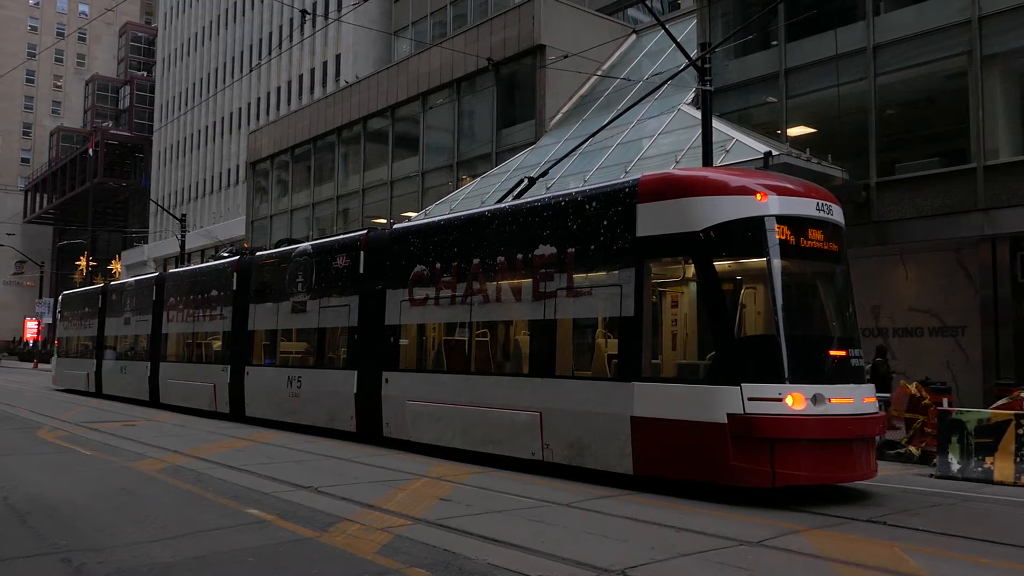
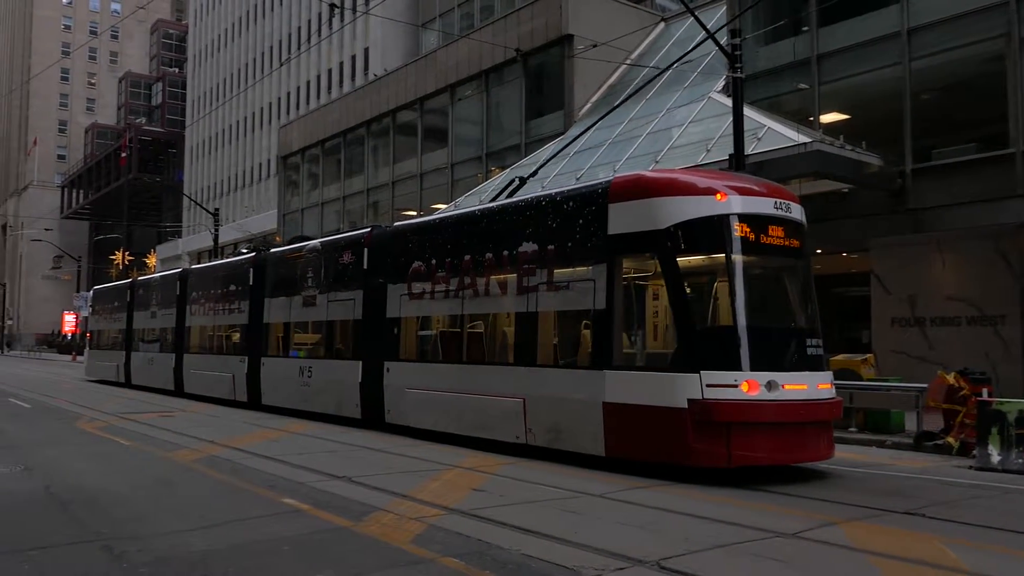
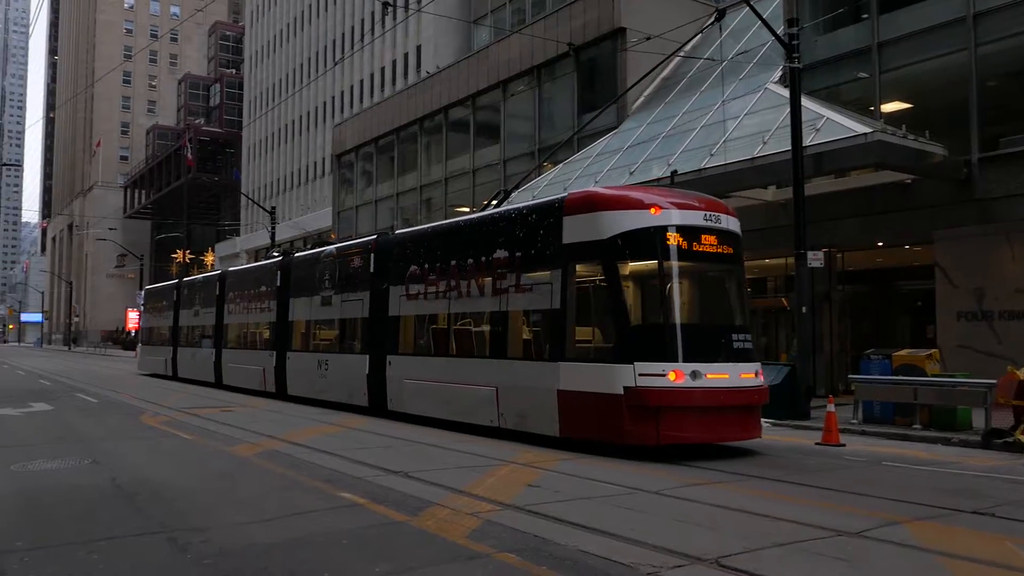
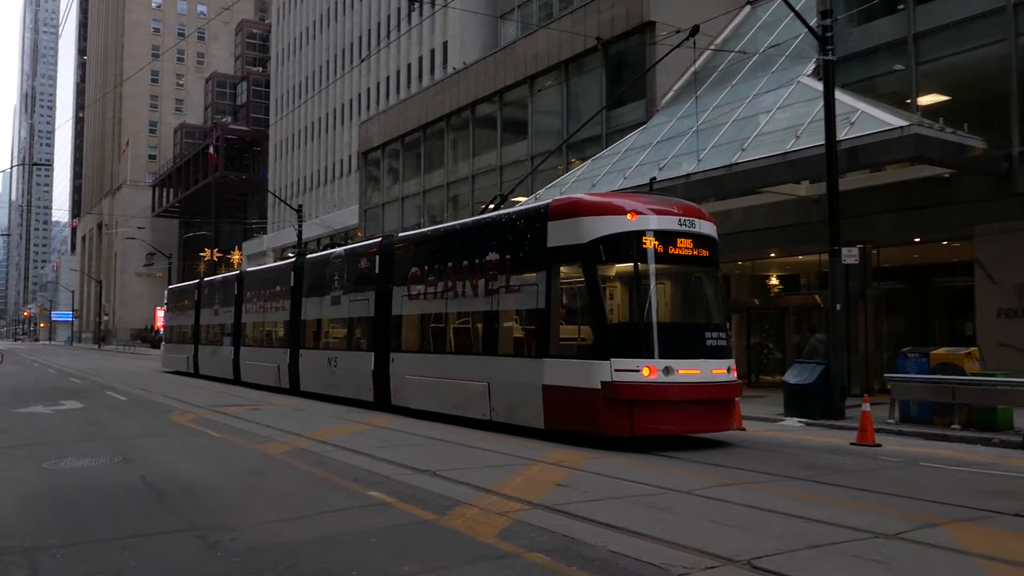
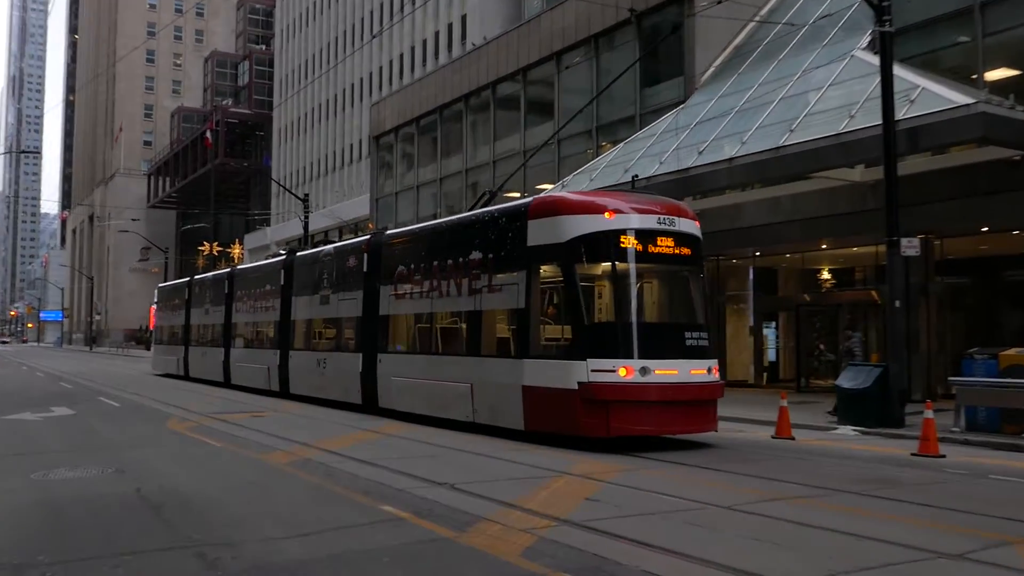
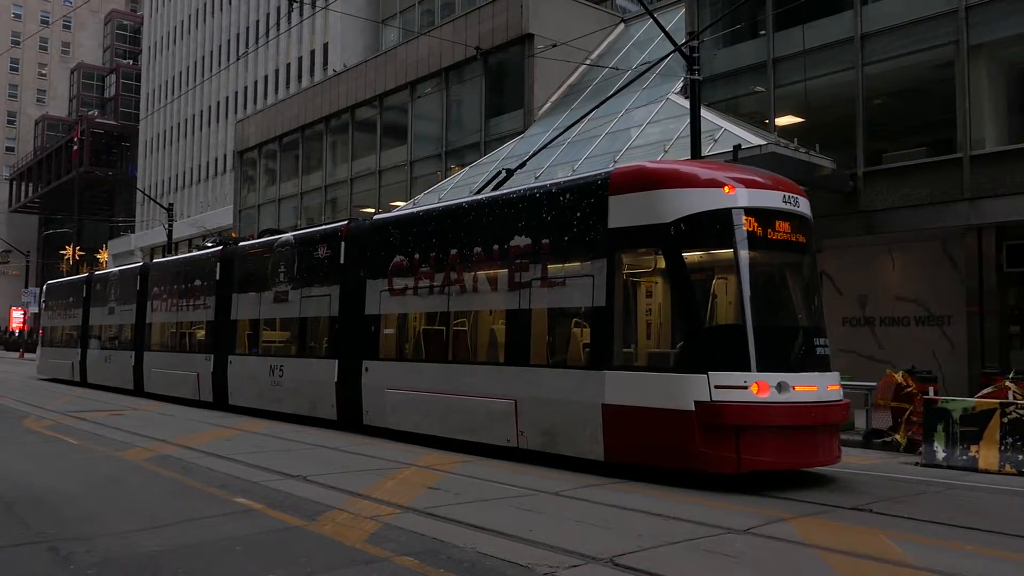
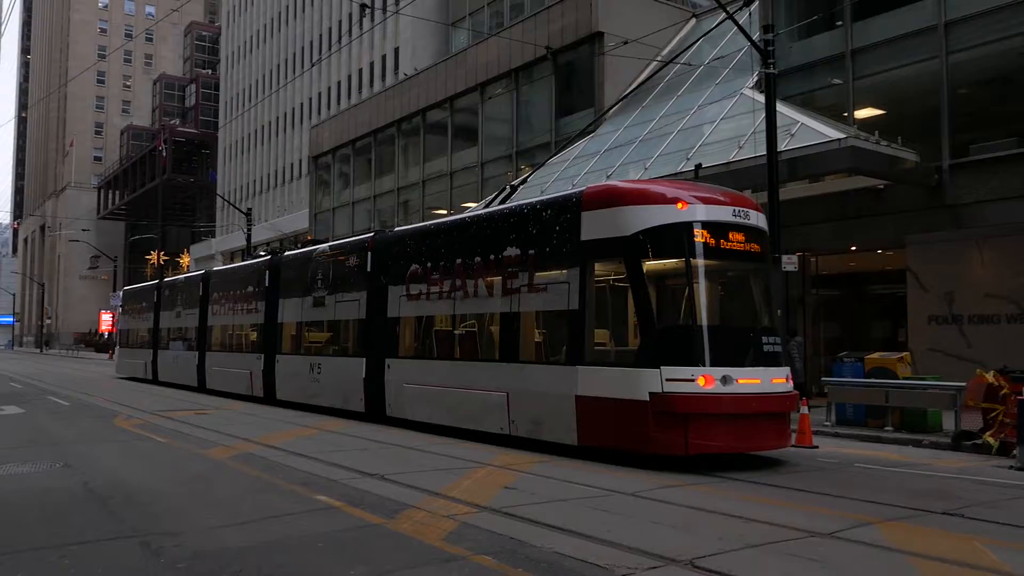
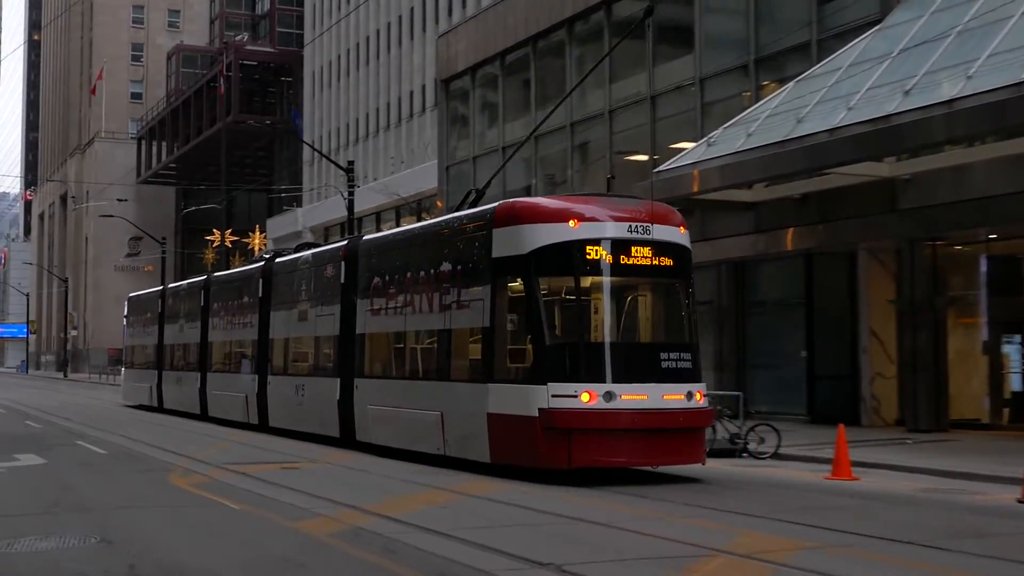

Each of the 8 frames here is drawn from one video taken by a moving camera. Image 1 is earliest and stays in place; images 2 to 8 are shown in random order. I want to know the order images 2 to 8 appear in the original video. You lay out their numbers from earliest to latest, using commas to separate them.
6, 2, 7, 3, 4, 5, 8
